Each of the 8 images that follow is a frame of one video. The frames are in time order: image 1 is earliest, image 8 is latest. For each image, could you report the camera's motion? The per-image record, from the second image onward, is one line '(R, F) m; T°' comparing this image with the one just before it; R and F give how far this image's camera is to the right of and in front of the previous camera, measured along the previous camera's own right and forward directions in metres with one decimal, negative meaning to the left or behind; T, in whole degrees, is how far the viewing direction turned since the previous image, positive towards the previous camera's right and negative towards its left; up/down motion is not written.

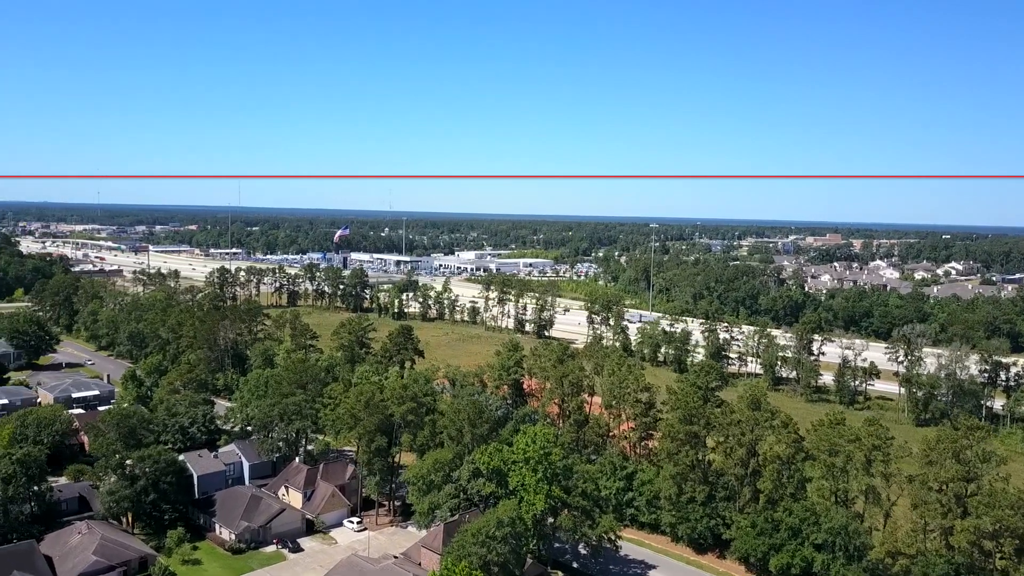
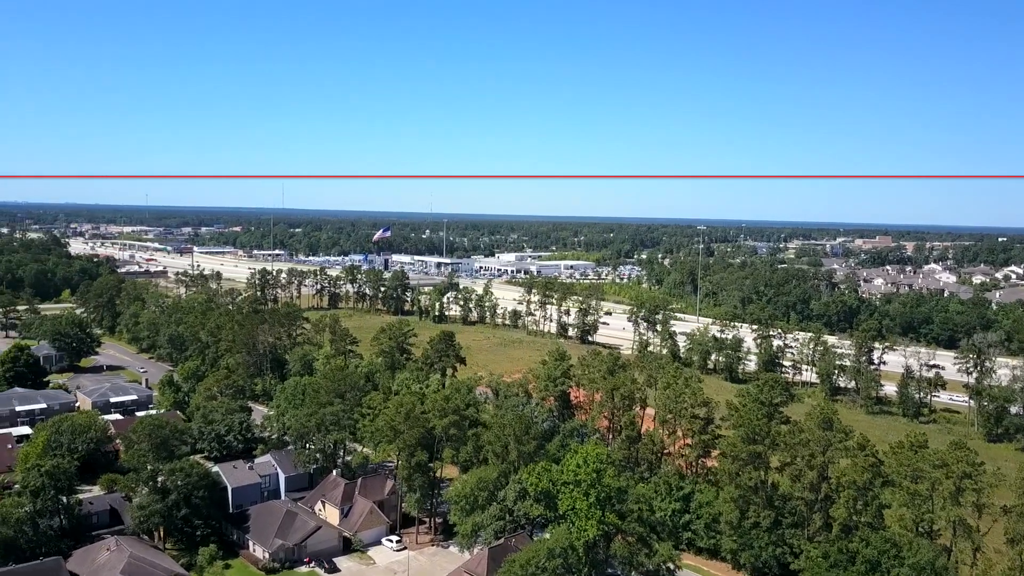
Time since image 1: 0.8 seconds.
(-0.2, +1.3) m; -3°
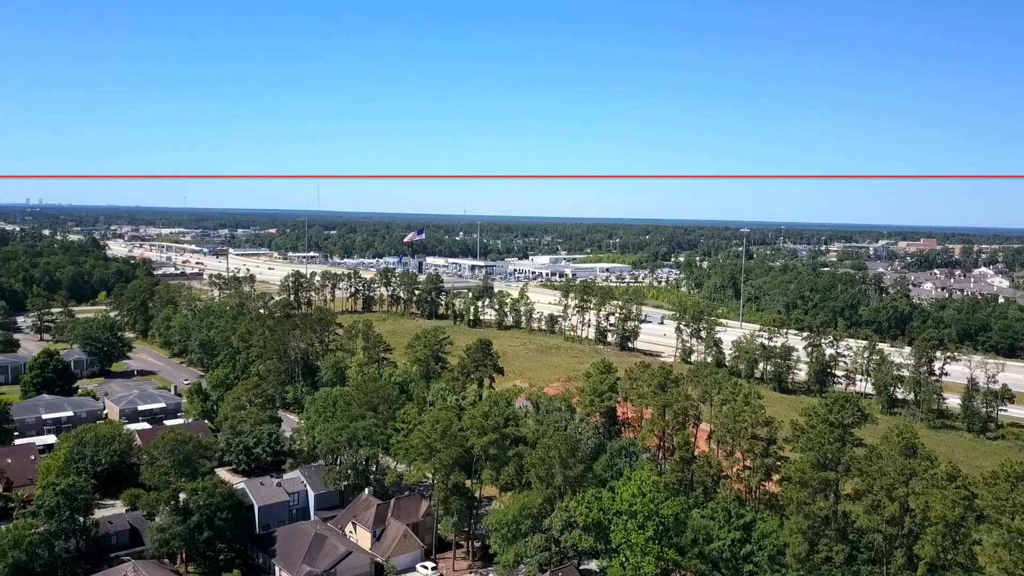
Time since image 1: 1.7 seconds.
(-0.3, +1.5) m; -2°
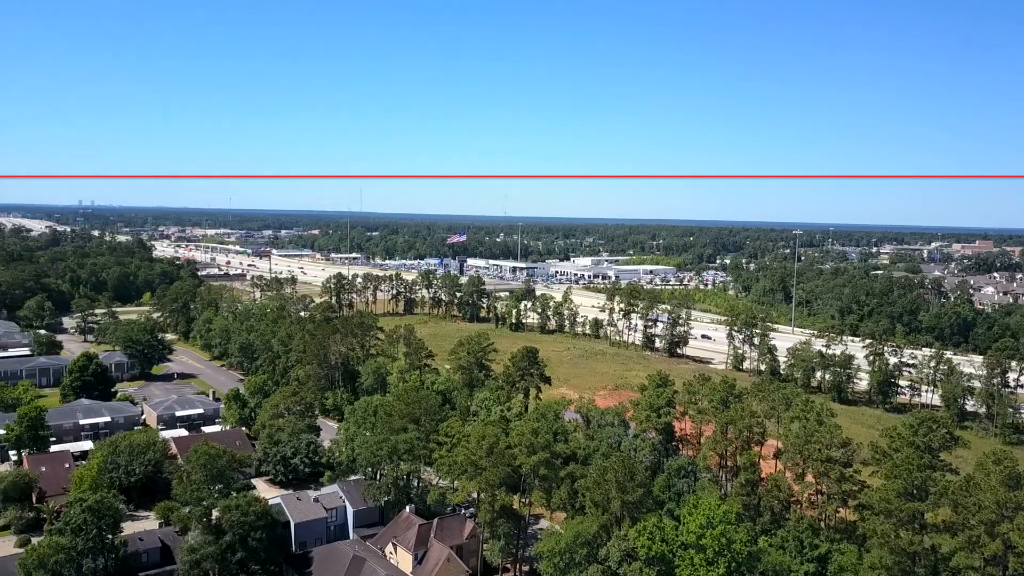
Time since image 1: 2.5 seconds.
(-0.3, +1.4) m; -3°
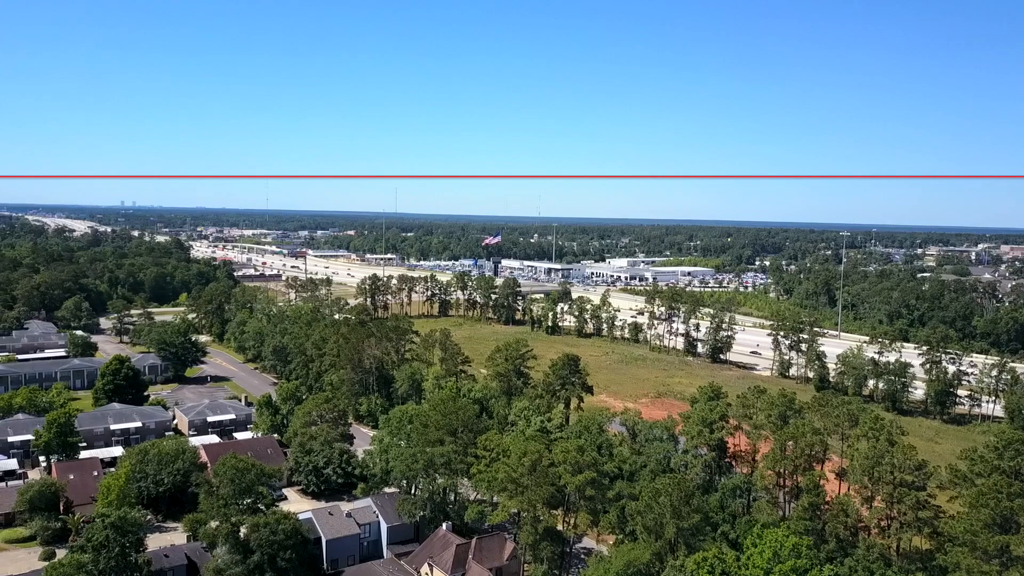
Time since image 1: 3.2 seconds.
(-0.2, +1.2) m; -2°
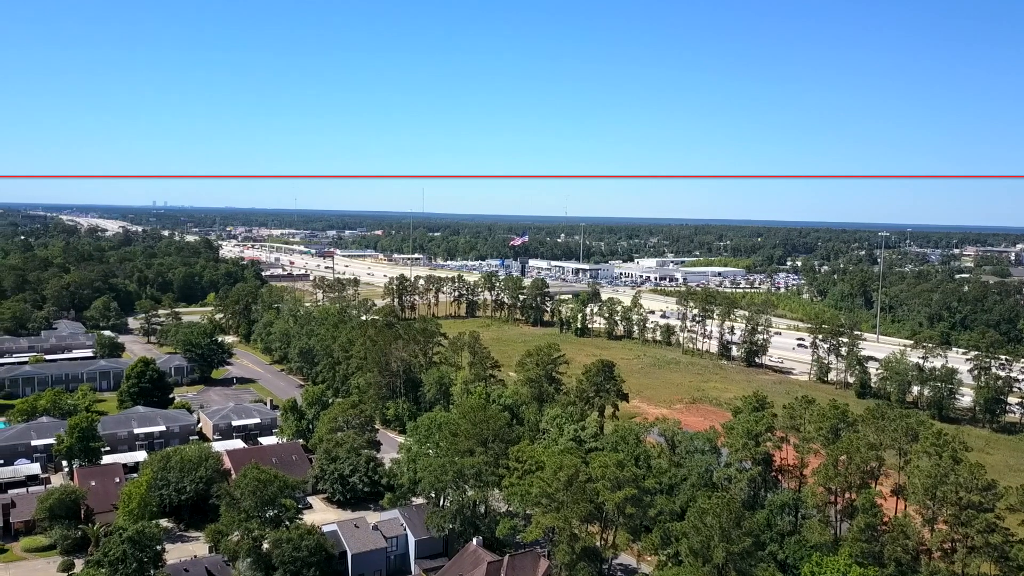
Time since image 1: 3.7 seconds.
(-0.2, +0.9) m; -2°
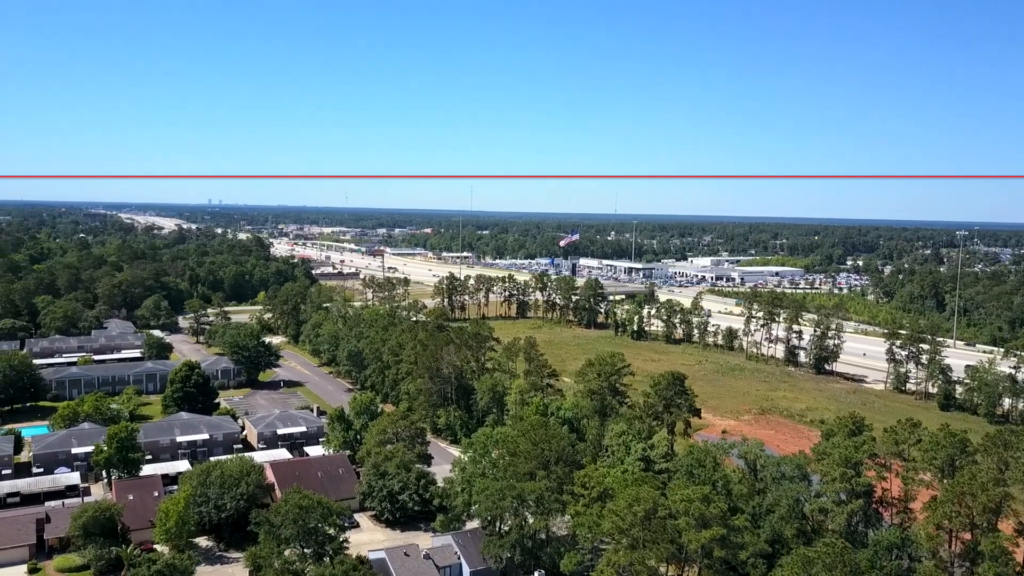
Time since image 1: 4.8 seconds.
(-0.4, +1.8) m; -3°
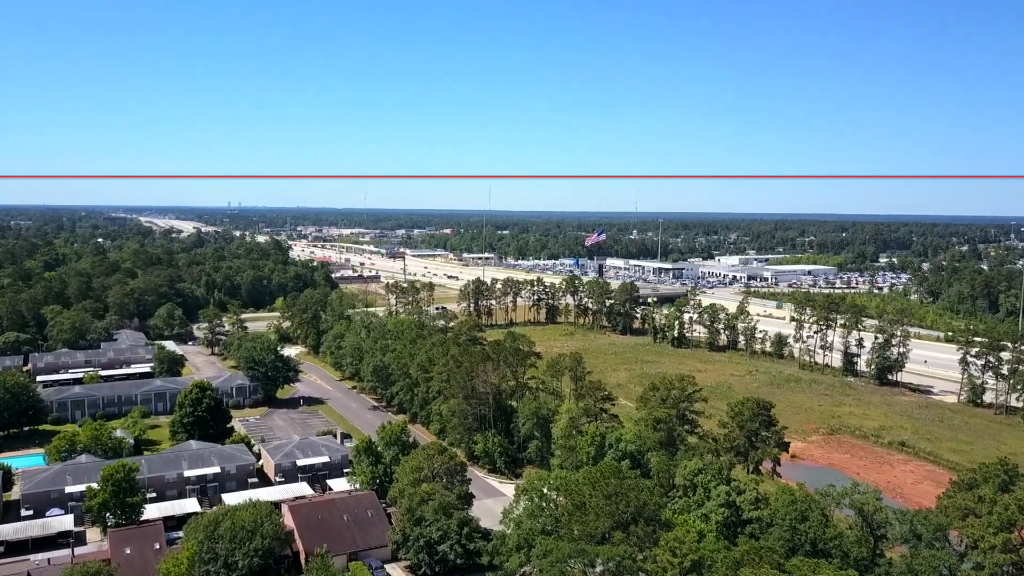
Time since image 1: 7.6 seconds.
(-0.9, +3.2) m; -1°
